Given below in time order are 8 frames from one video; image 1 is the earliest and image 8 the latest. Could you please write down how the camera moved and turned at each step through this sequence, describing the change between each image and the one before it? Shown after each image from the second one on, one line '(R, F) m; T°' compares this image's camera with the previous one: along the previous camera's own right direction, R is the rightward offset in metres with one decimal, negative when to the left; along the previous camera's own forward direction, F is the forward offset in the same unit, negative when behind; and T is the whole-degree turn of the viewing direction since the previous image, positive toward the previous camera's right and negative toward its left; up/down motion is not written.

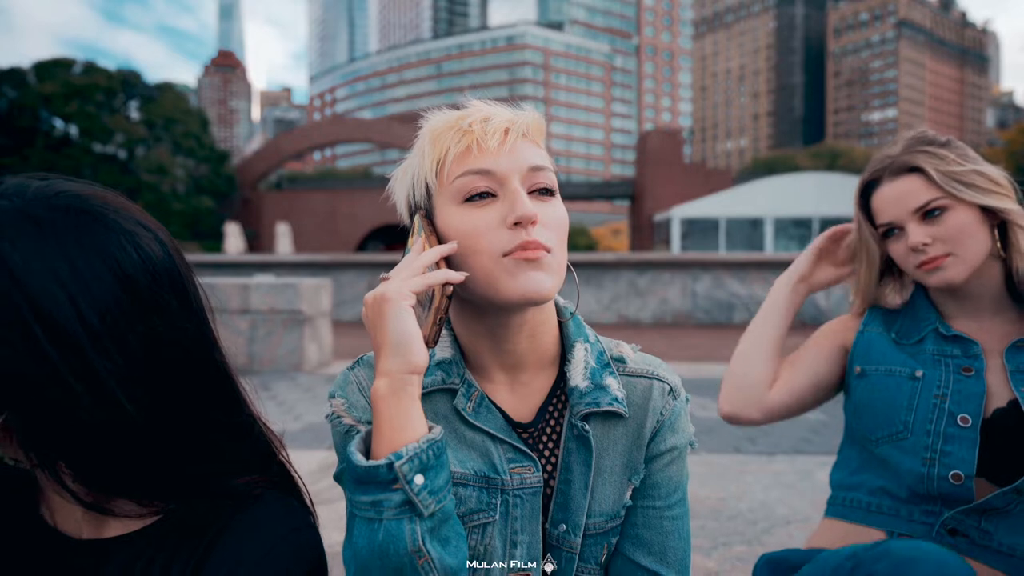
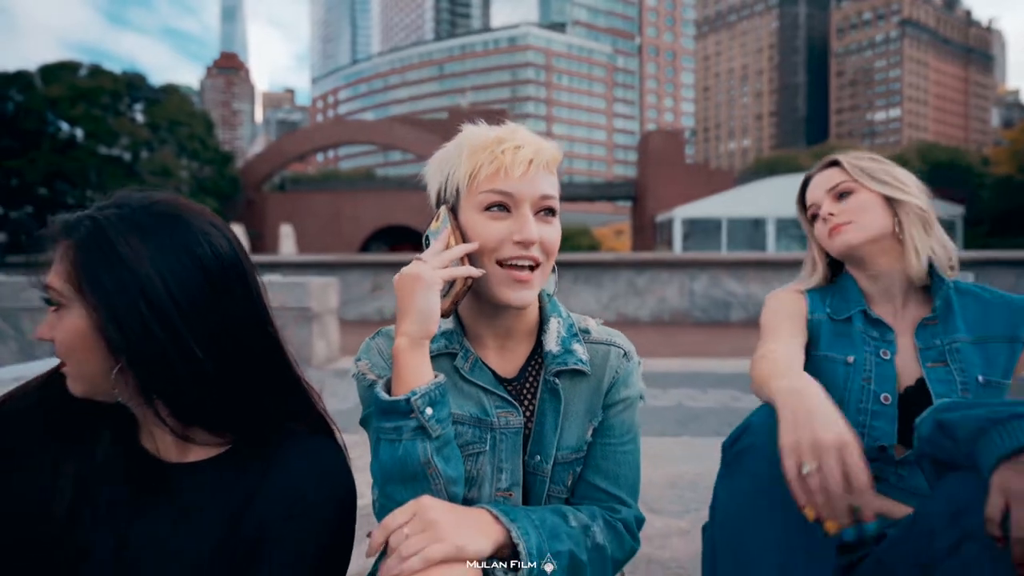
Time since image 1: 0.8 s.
(0.0, -0.3) m; 0°
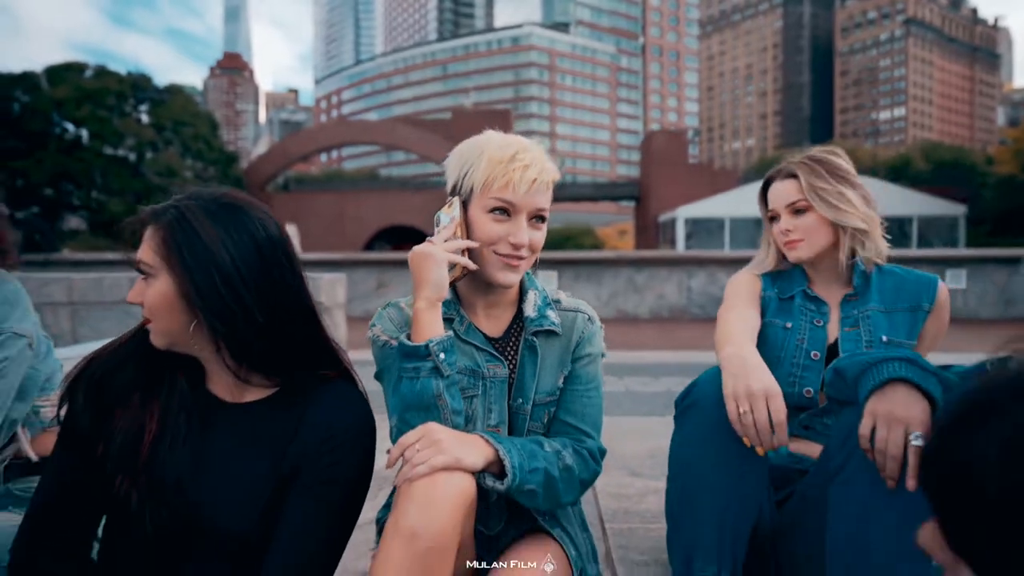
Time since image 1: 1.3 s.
(0.0, -0.3) m; 0°
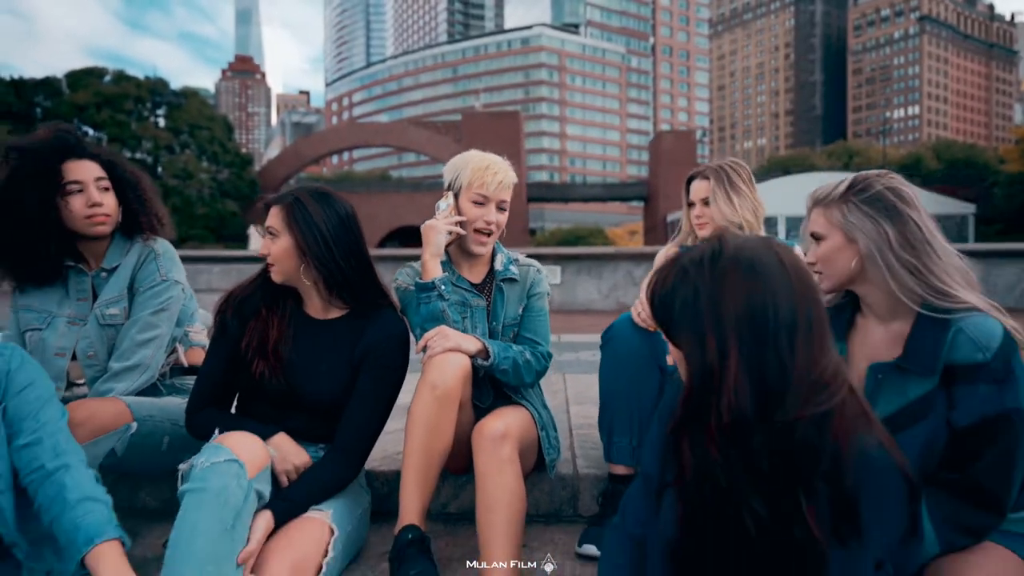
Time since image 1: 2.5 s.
(+0.1, -0.8) m; -1°
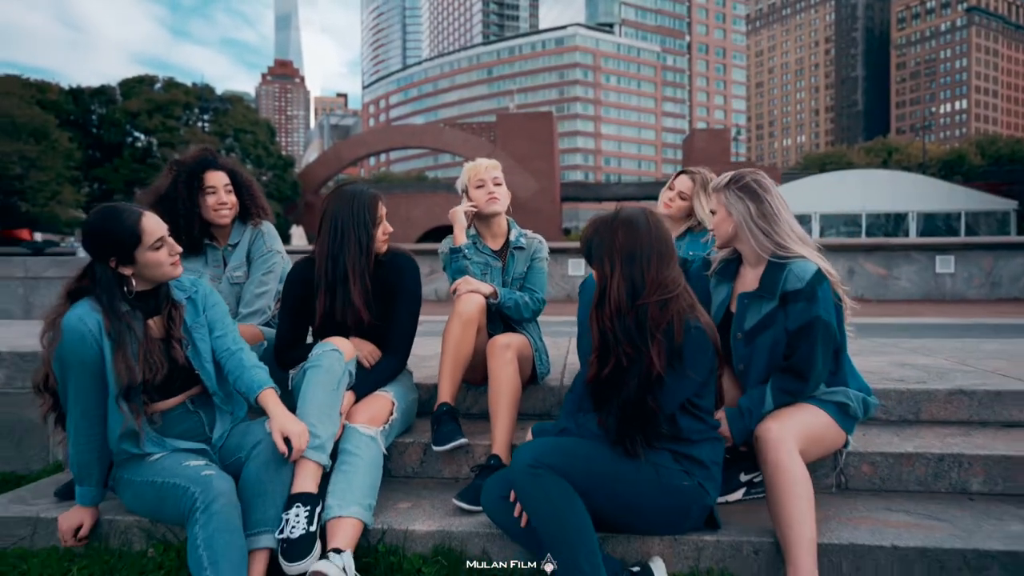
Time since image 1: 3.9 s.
(+0.2, -1.0) m; -3°
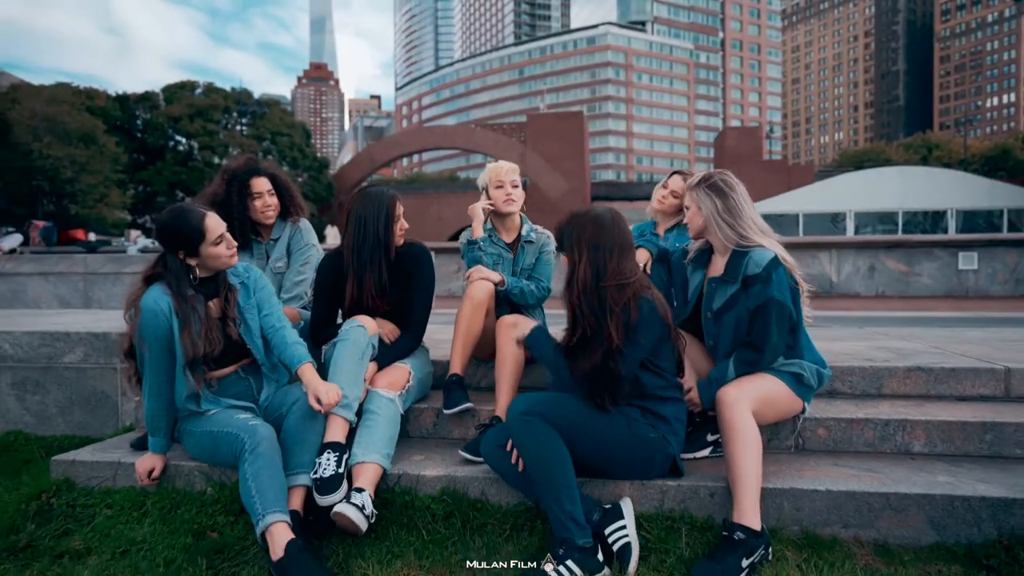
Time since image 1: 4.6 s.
(+0.2, -0.5) m; -3°
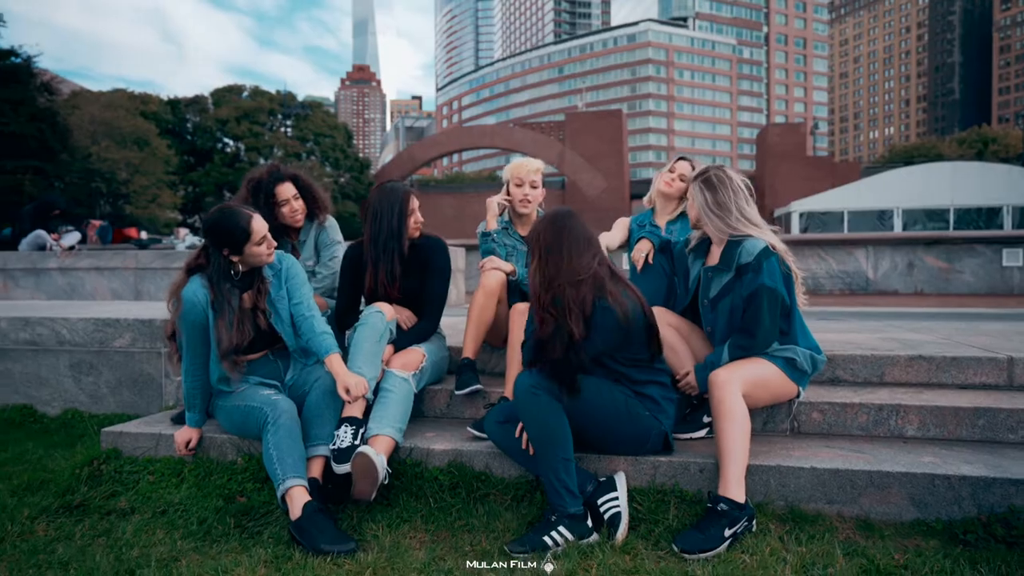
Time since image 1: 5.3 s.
(+0.2, -0.2) m; -3°
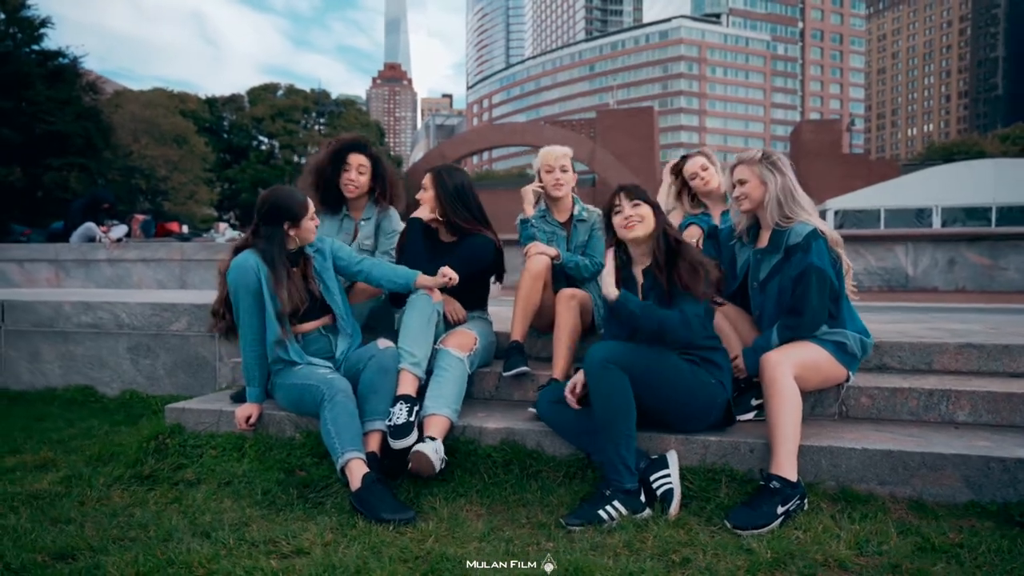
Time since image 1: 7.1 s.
(-0.1, -0.1) m; -2°
